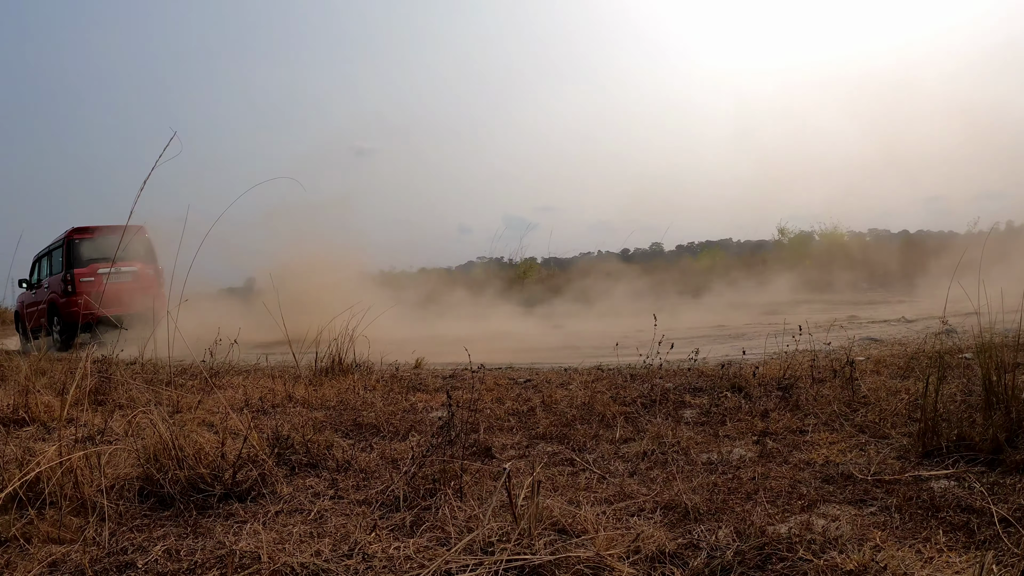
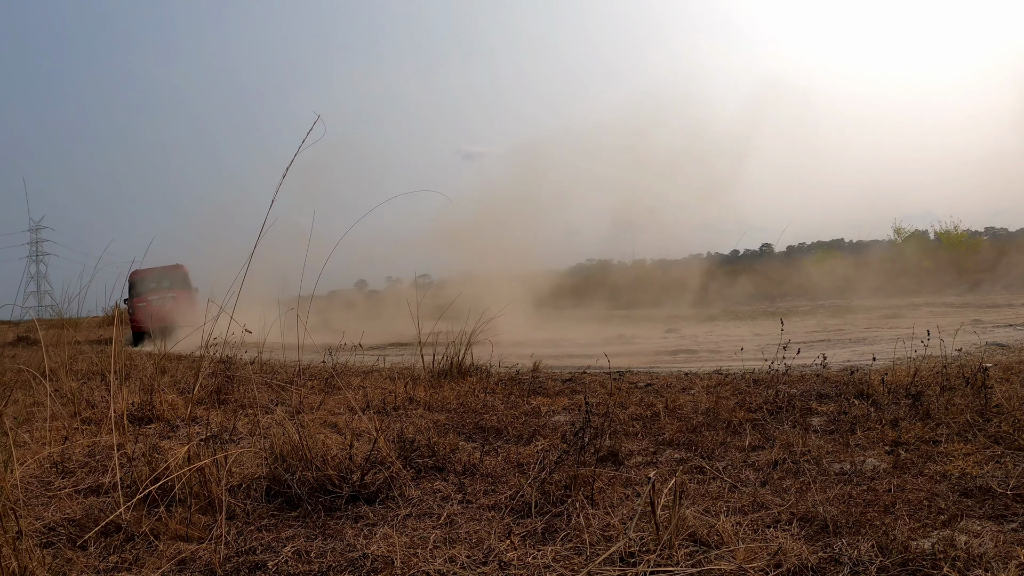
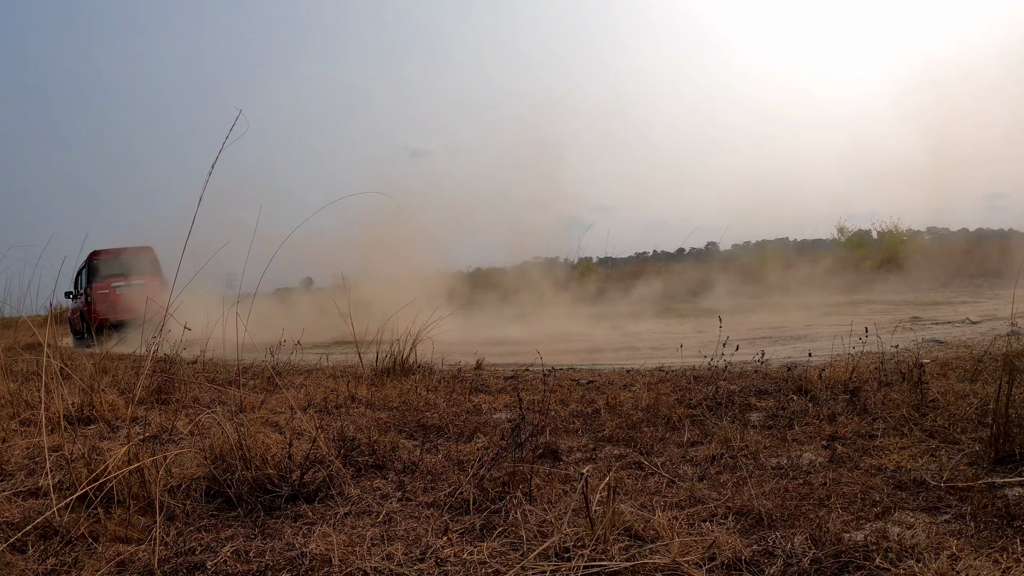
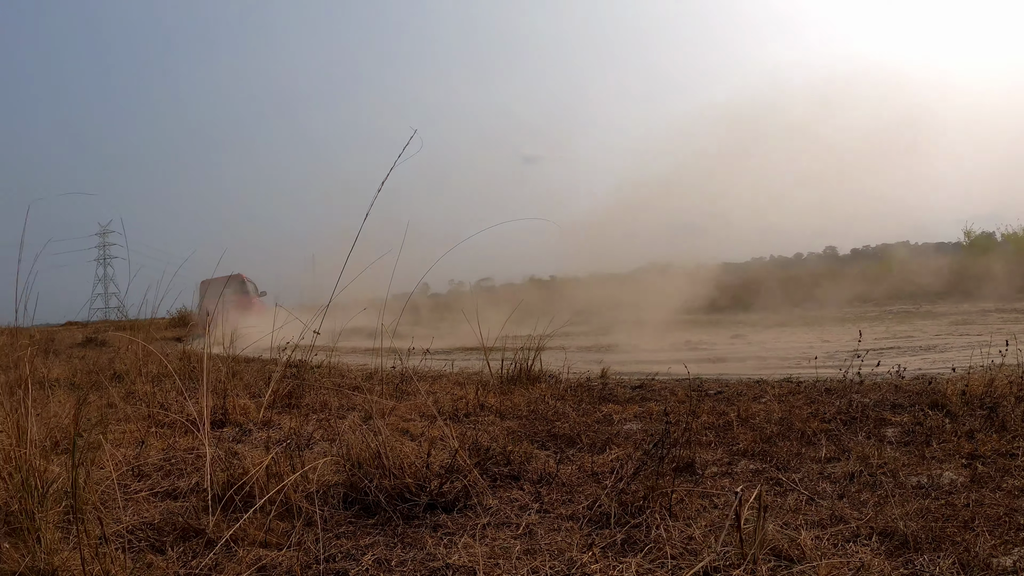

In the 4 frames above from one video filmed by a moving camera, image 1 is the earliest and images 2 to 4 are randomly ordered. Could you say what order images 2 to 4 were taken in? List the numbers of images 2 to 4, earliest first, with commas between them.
3, 2, 4
